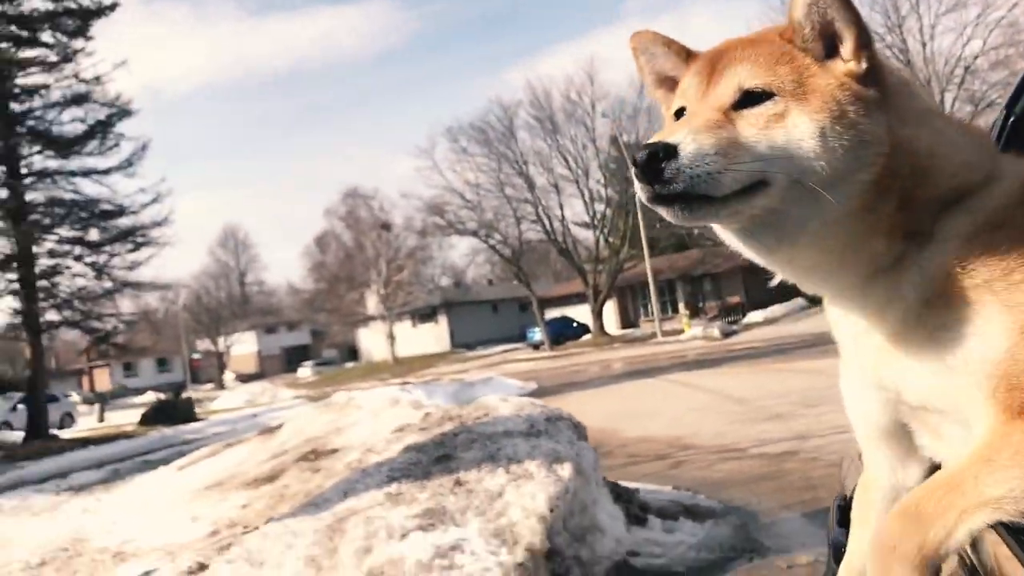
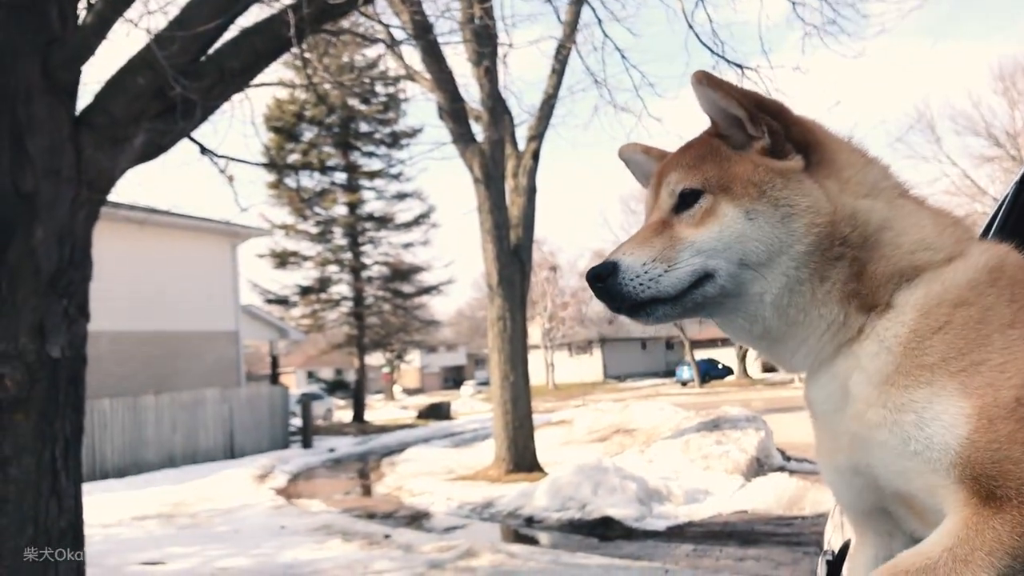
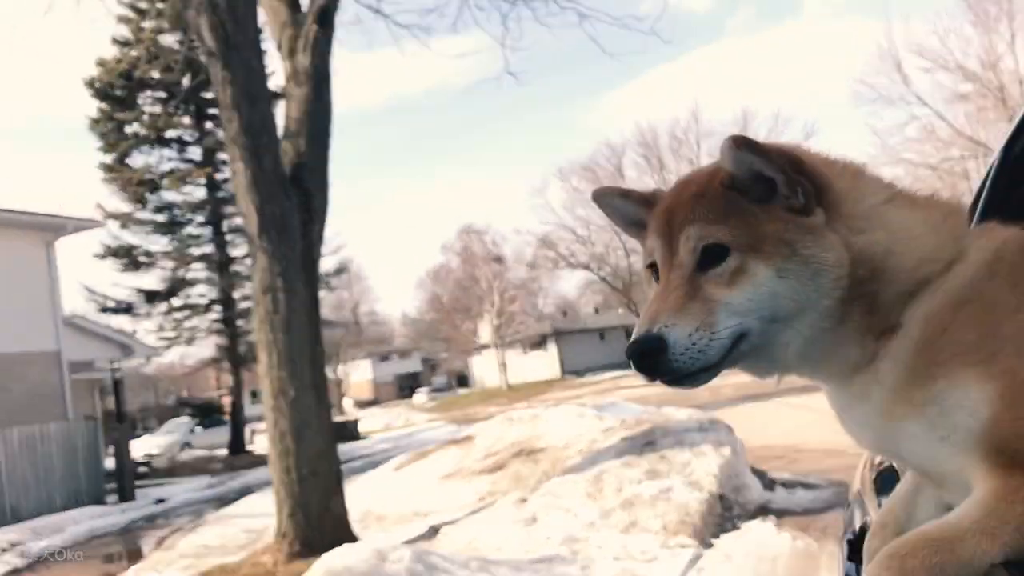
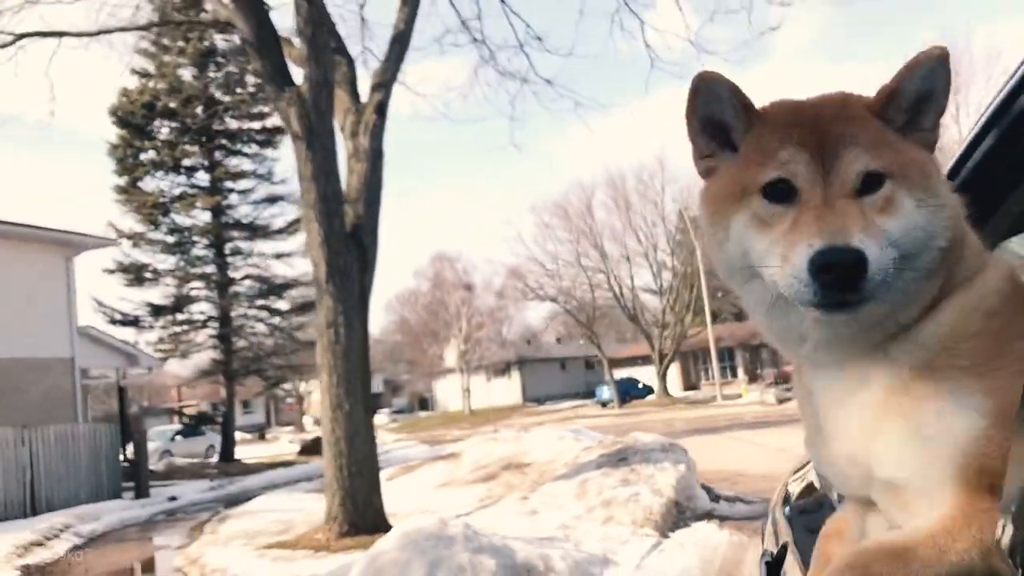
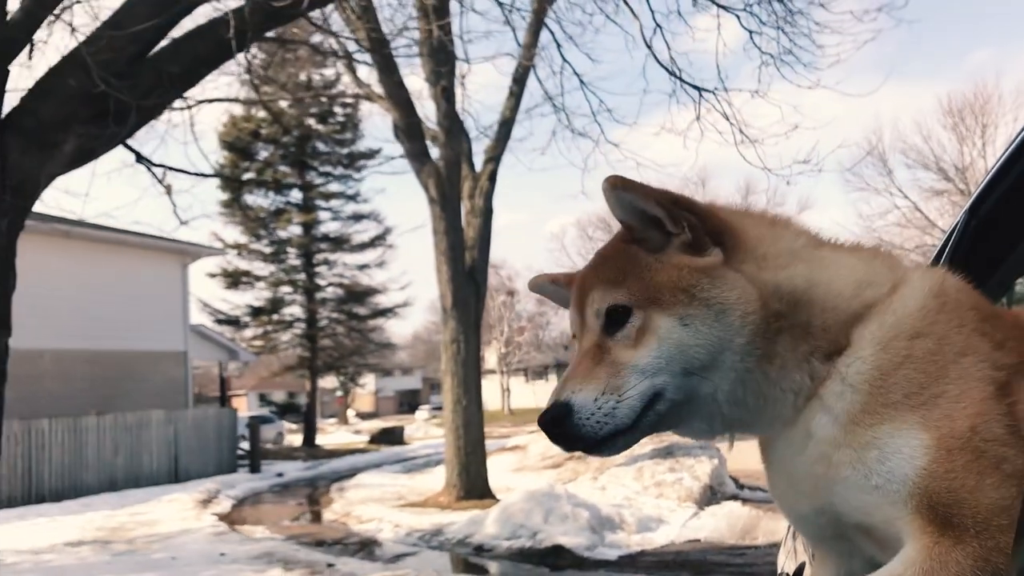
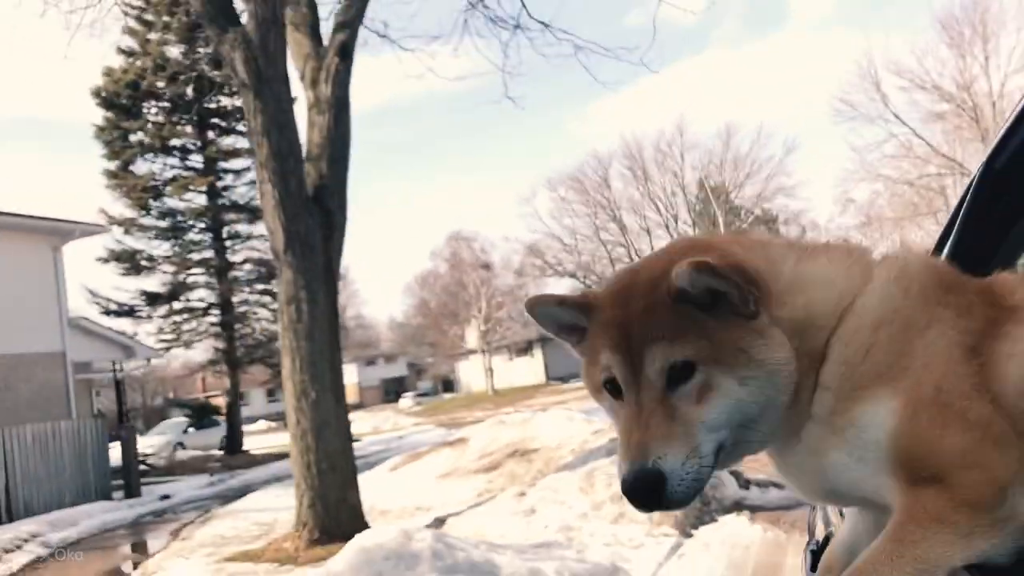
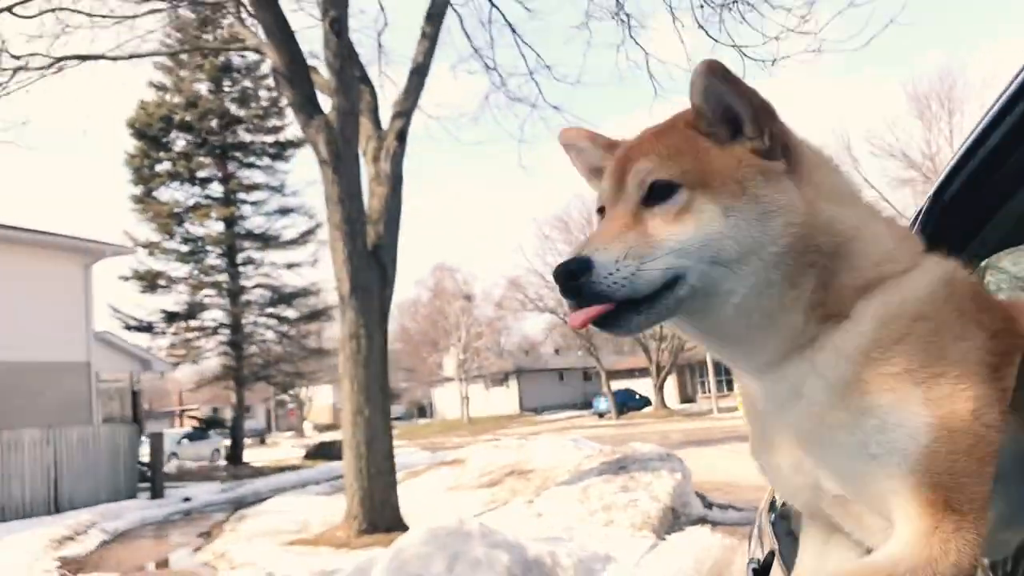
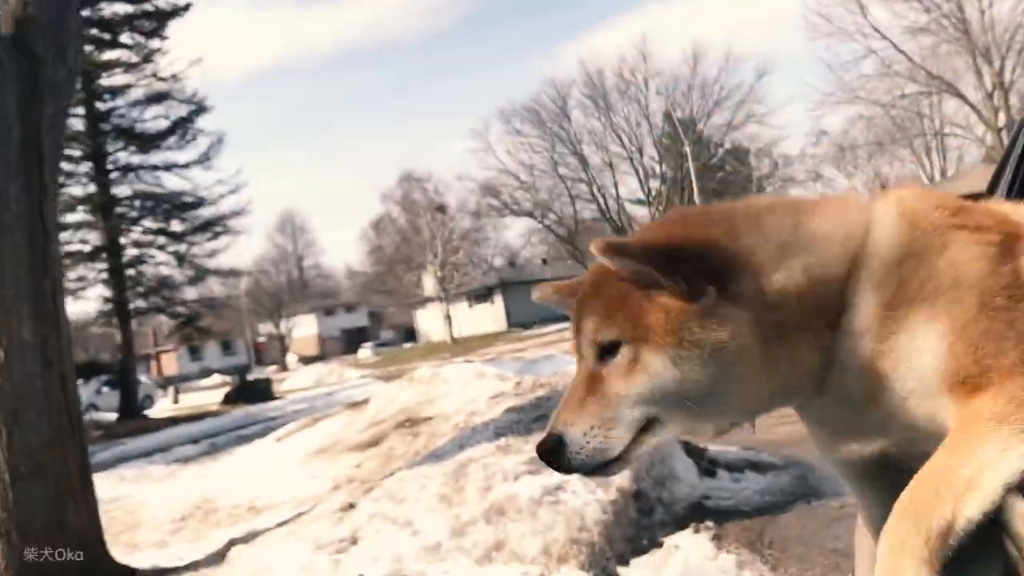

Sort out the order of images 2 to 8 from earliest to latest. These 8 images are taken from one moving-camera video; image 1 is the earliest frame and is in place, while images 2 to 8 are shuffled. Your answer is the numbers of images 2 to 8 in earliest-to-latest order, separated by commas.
8, 3, 6, 4, 7, 5, 2
